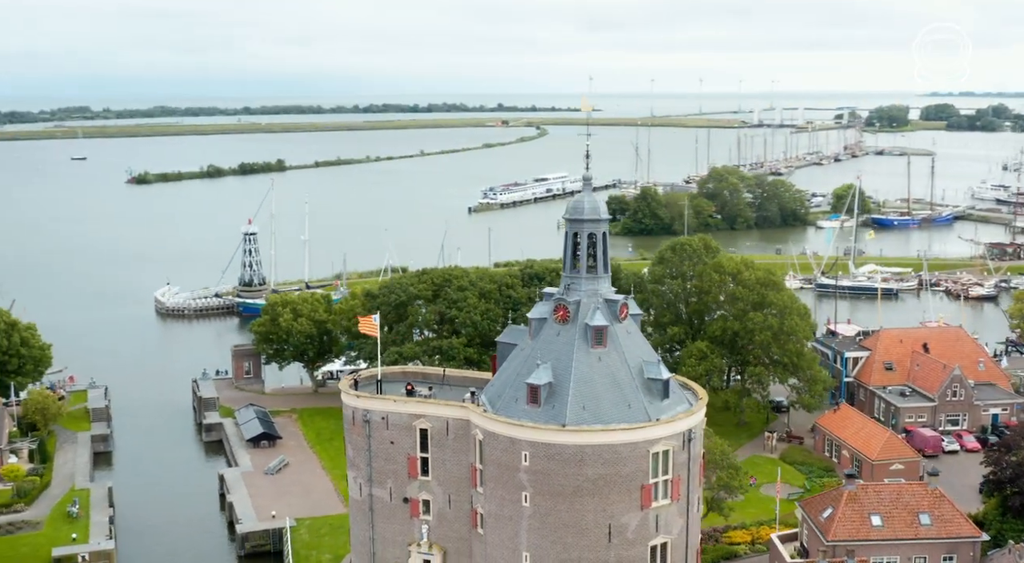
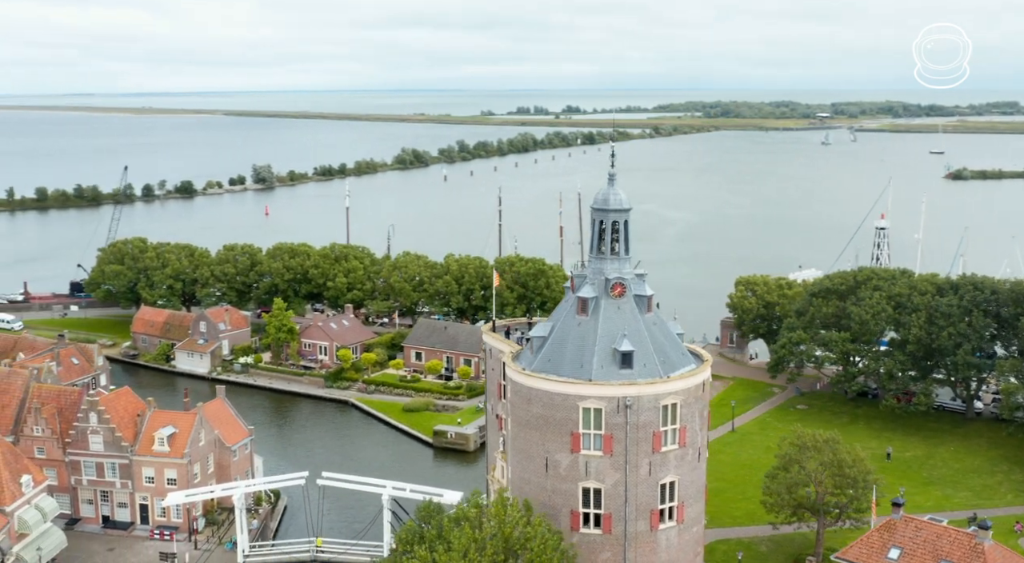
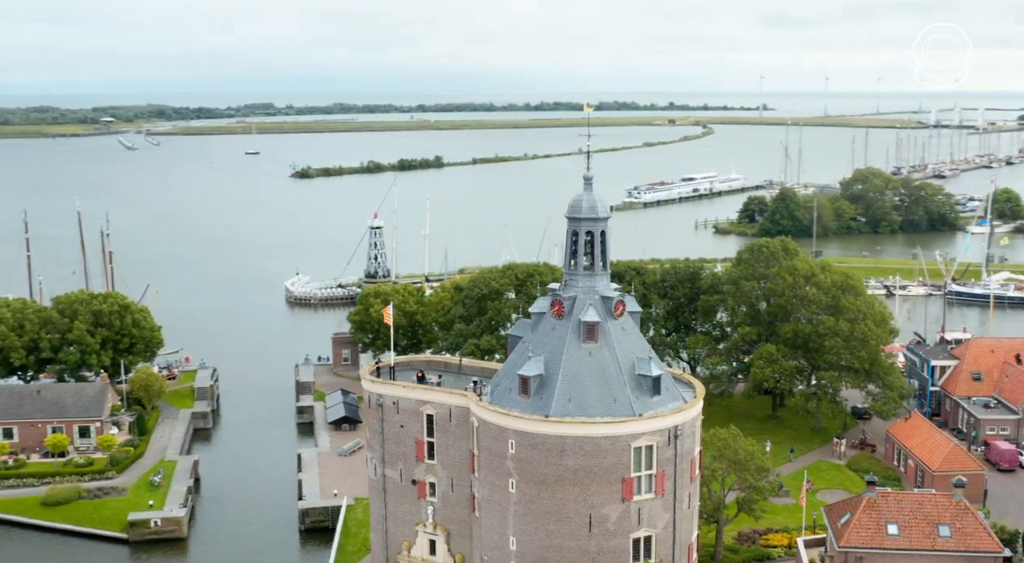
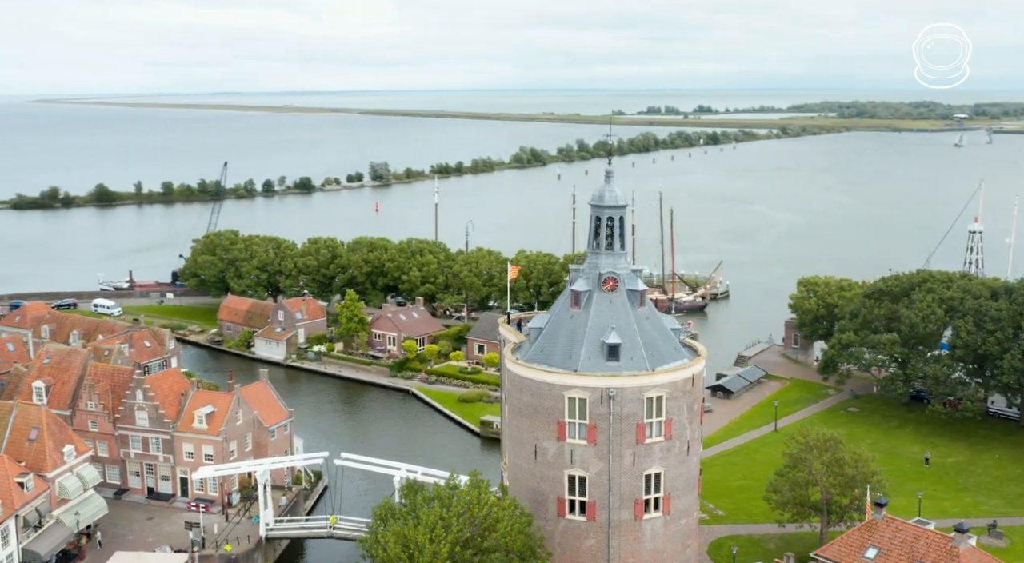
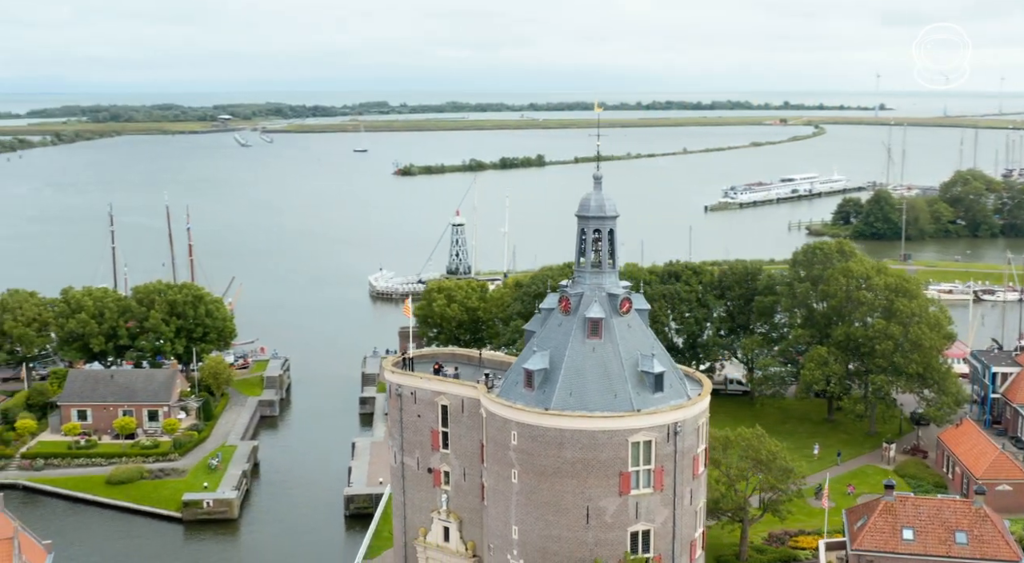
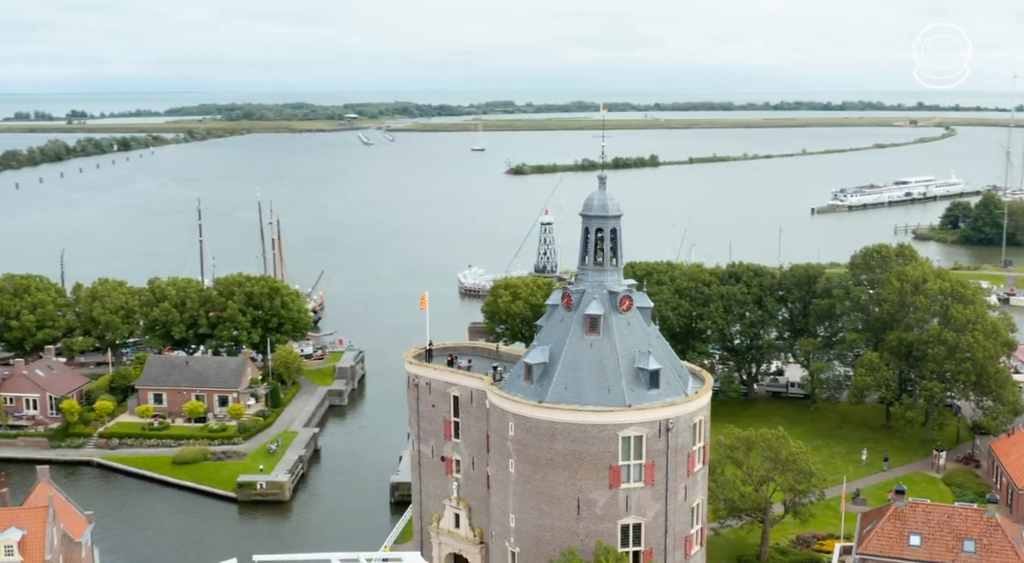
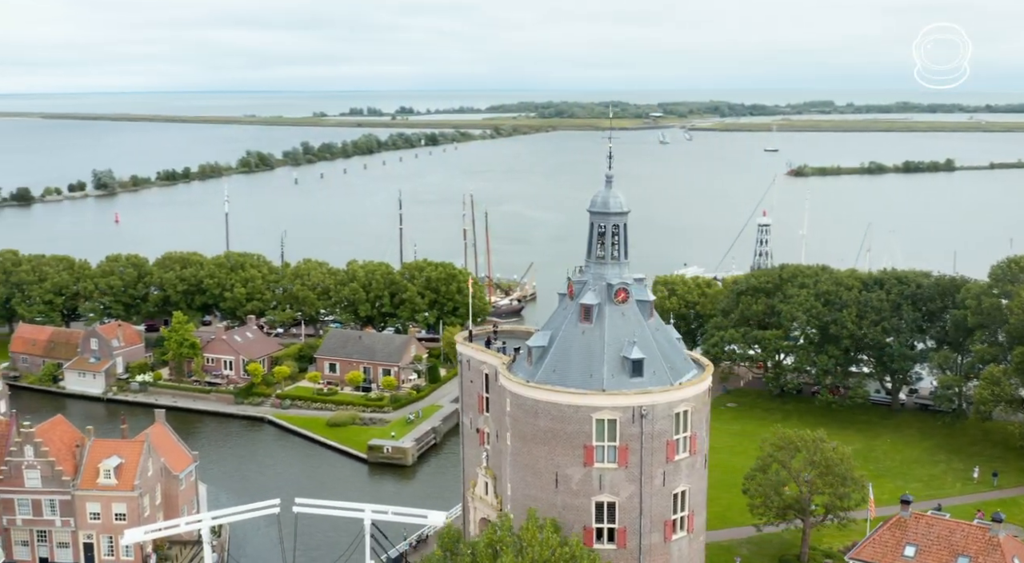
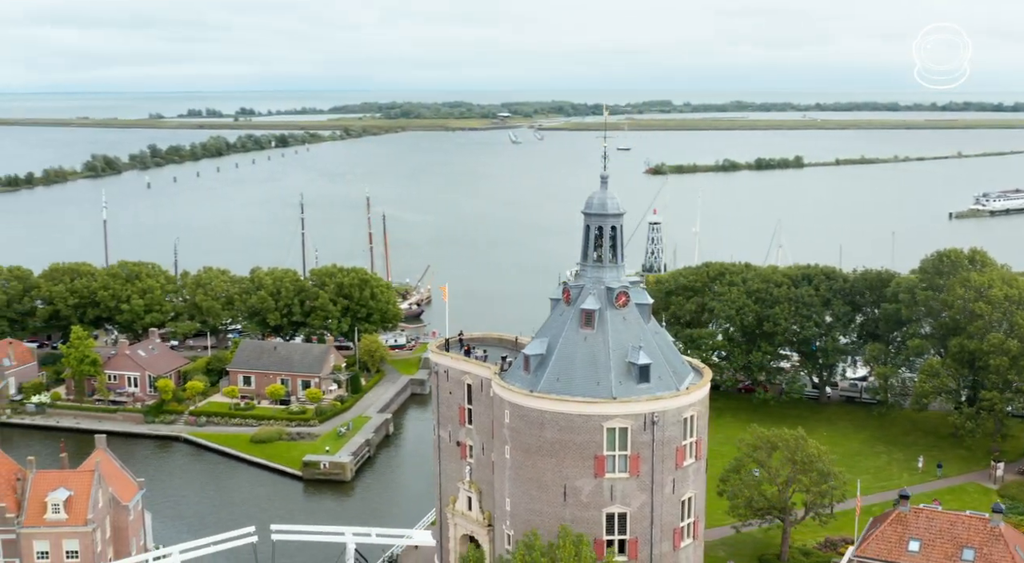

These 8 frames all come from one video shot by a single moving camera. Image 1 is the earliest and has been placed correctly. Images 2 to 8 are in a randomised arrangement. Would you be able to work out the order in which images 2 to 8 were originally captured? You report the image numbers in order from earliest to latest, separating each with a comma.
3, 5, 6, 8, 7, 2, 4
